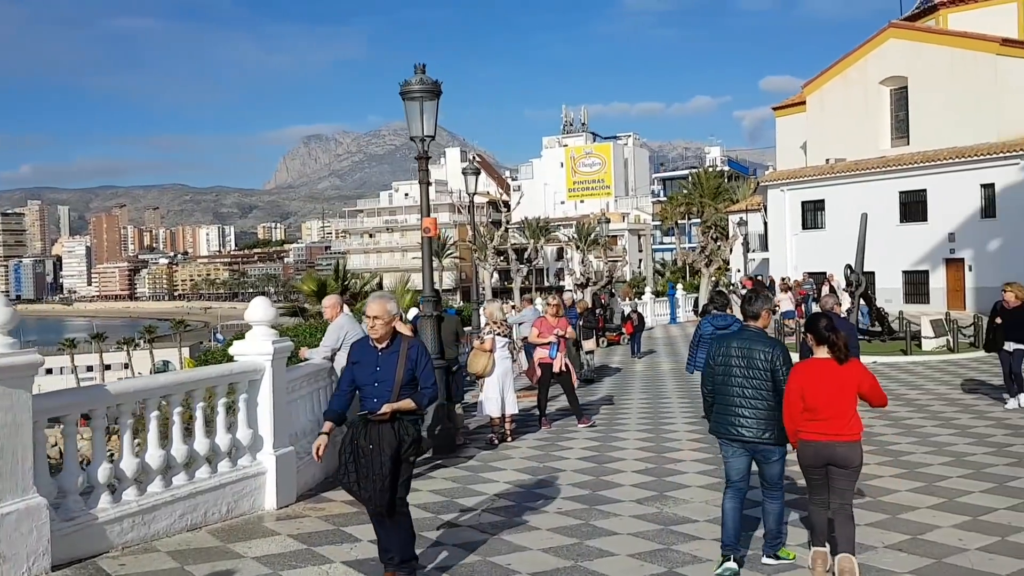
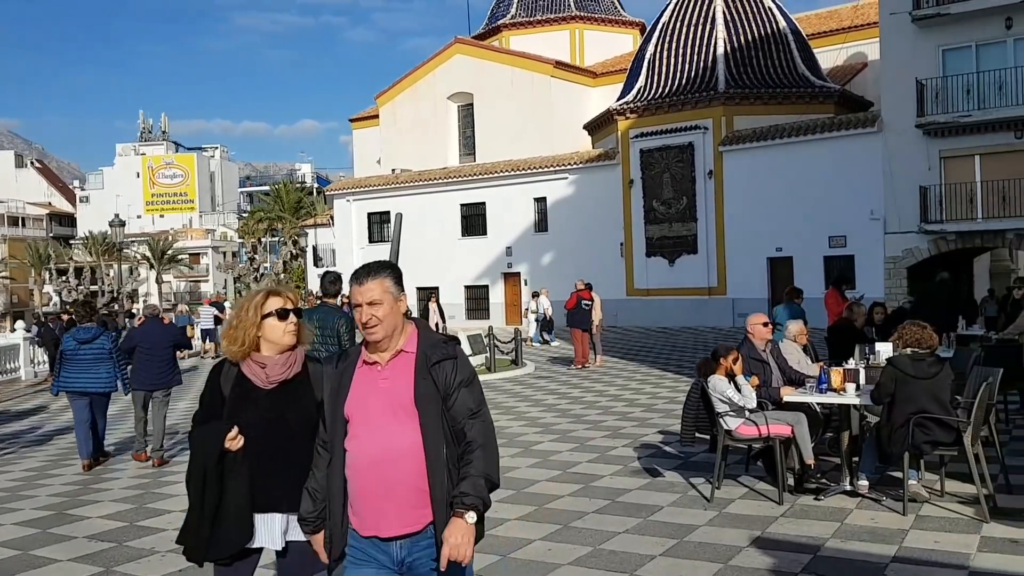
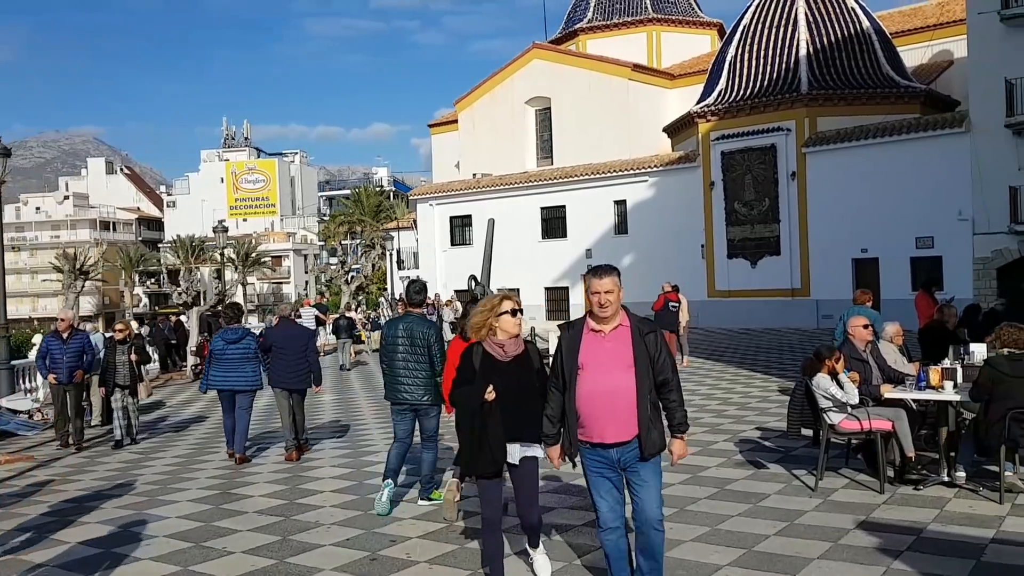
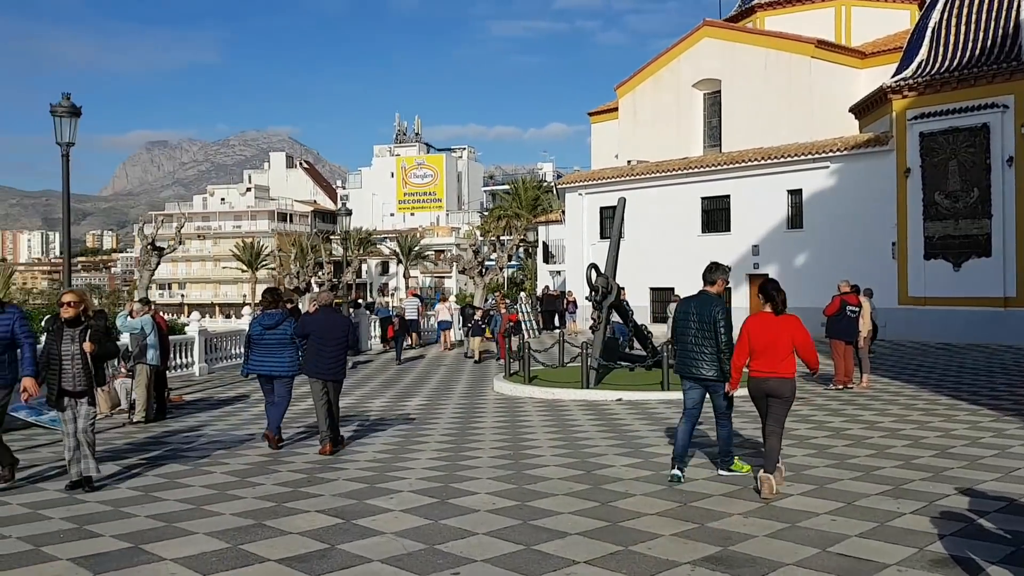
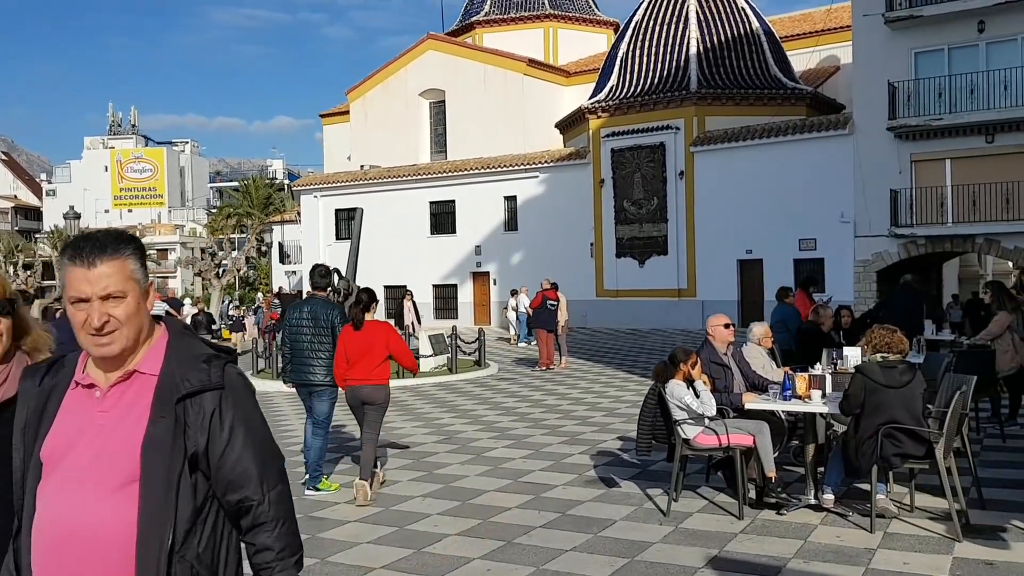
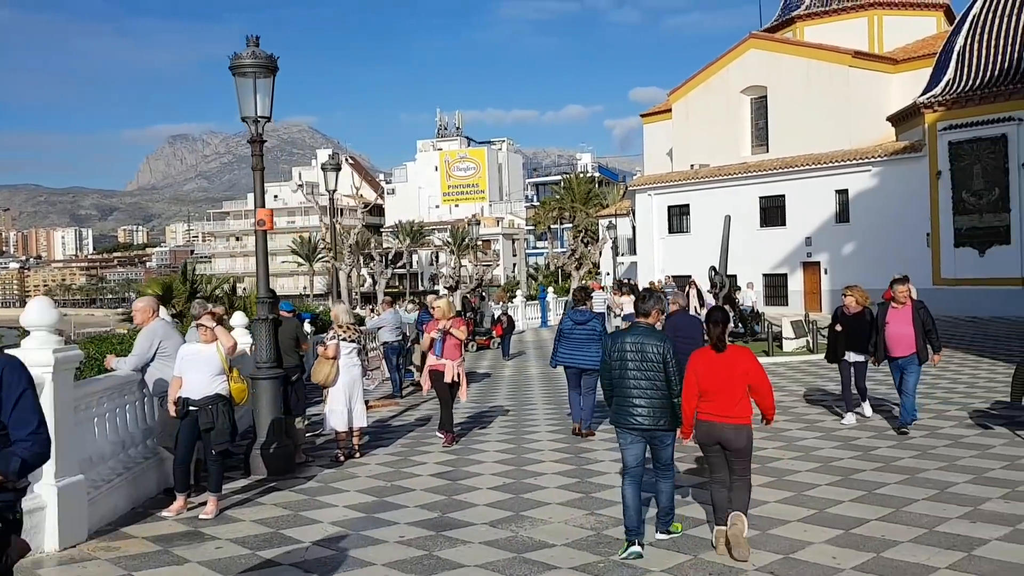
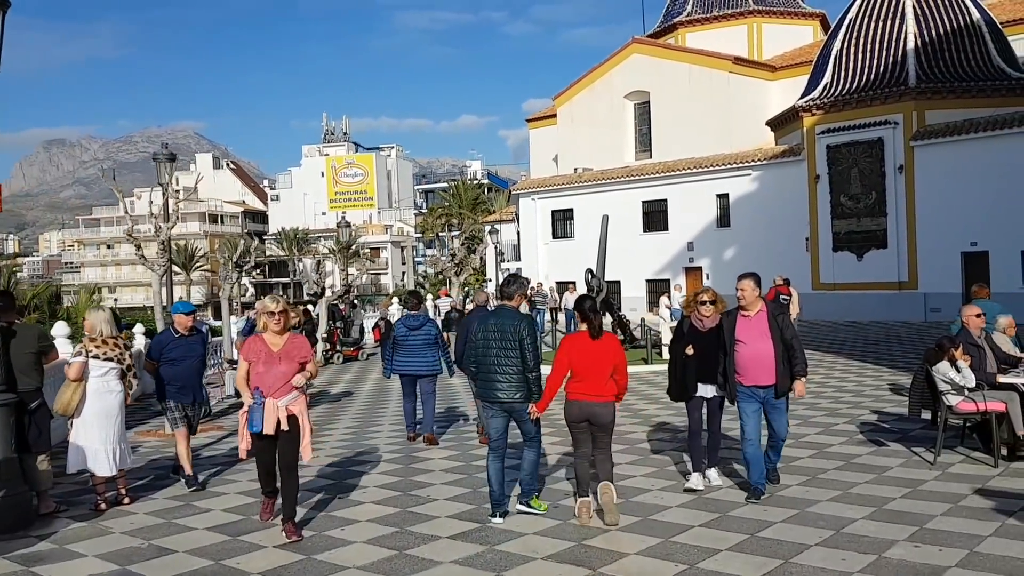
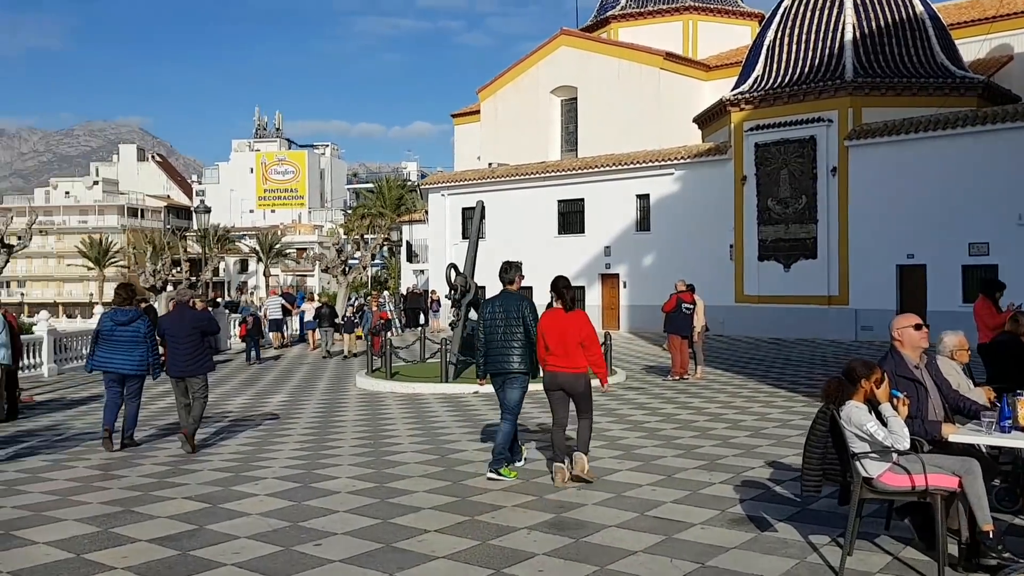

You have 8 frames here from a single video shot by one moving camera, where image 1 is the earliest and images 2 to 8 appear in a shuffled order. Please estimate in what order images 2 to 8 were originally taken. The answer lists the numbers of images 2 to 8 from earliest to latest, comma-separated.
6, 7, 3, 2, 5, 8, 4
